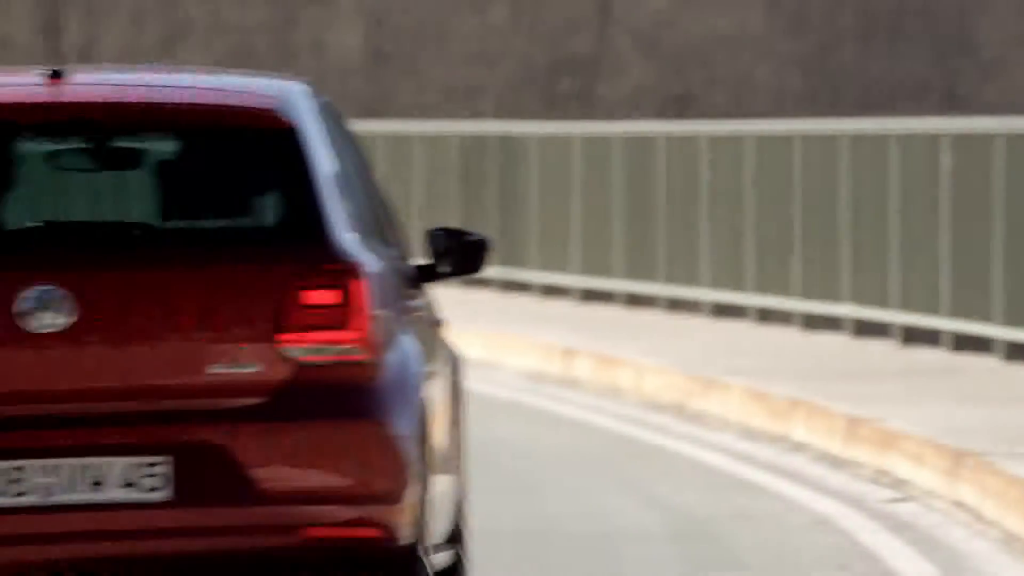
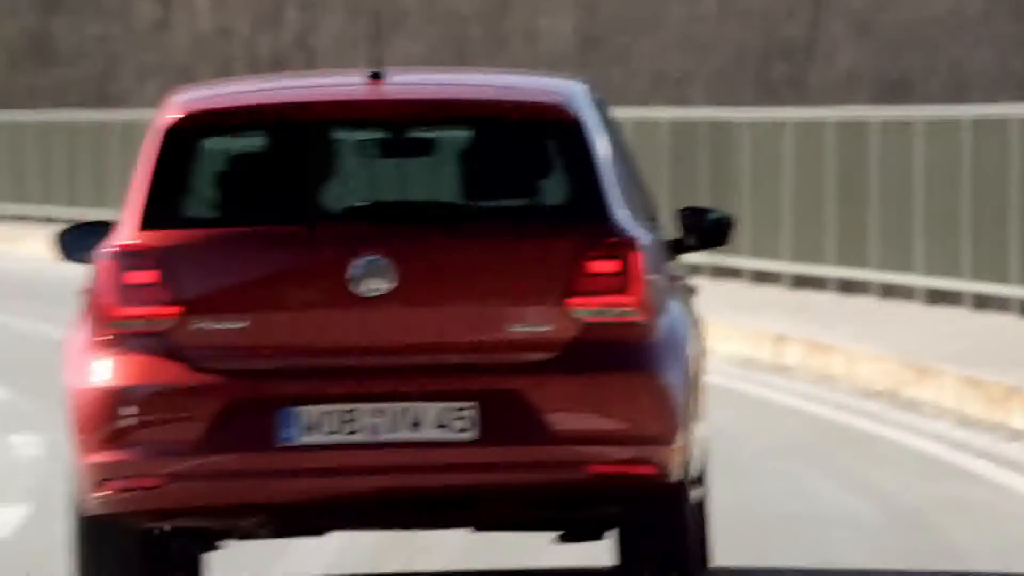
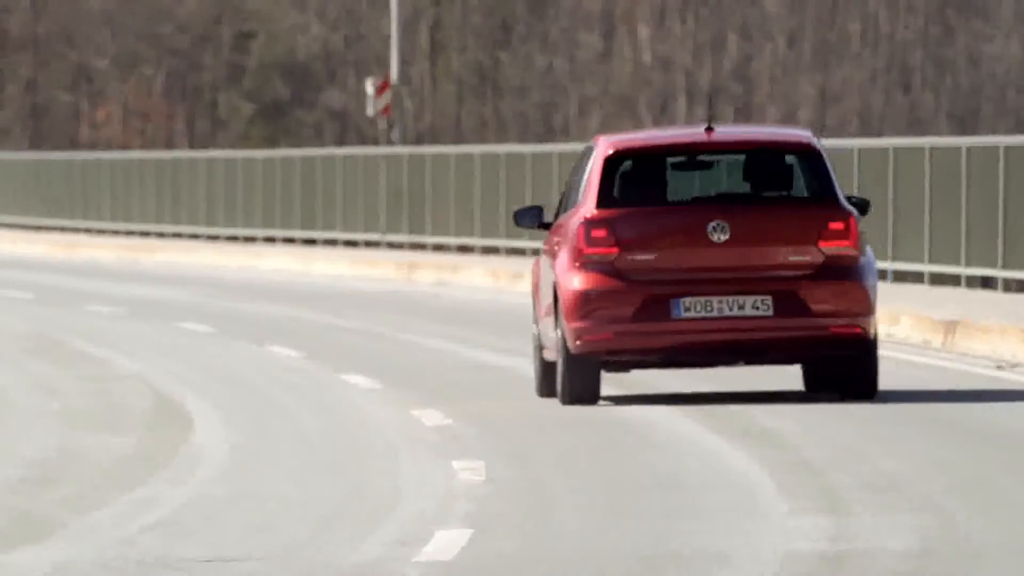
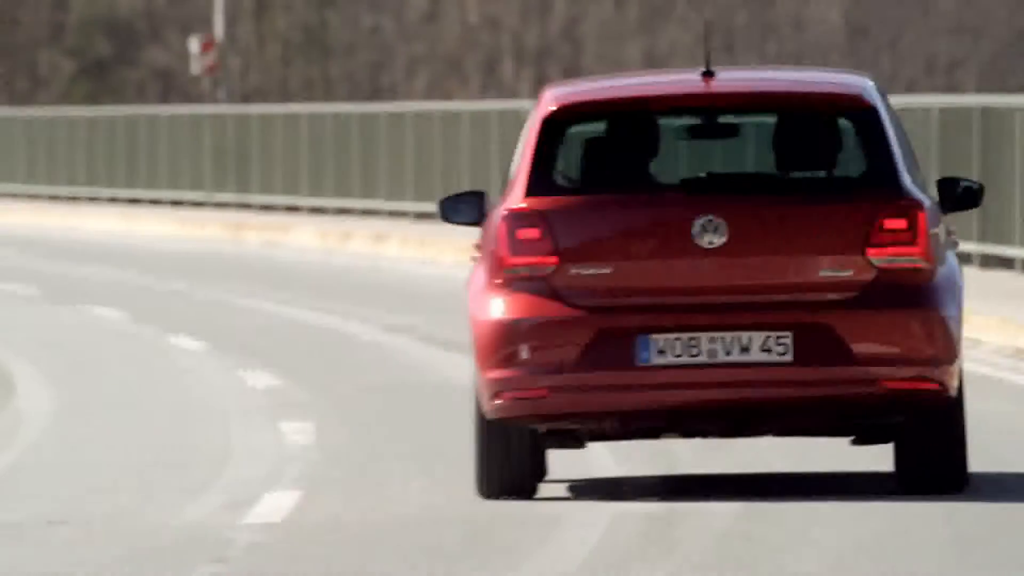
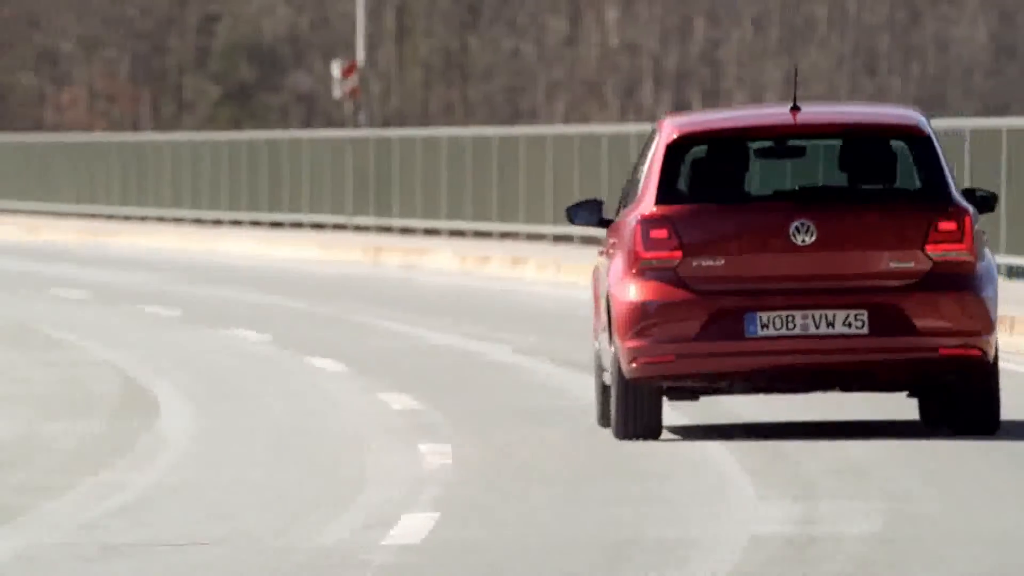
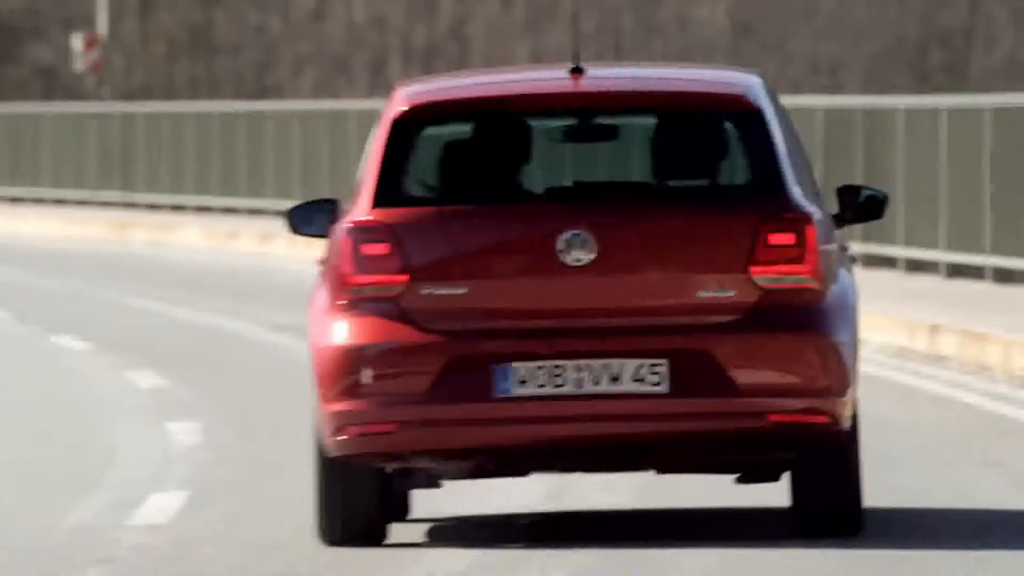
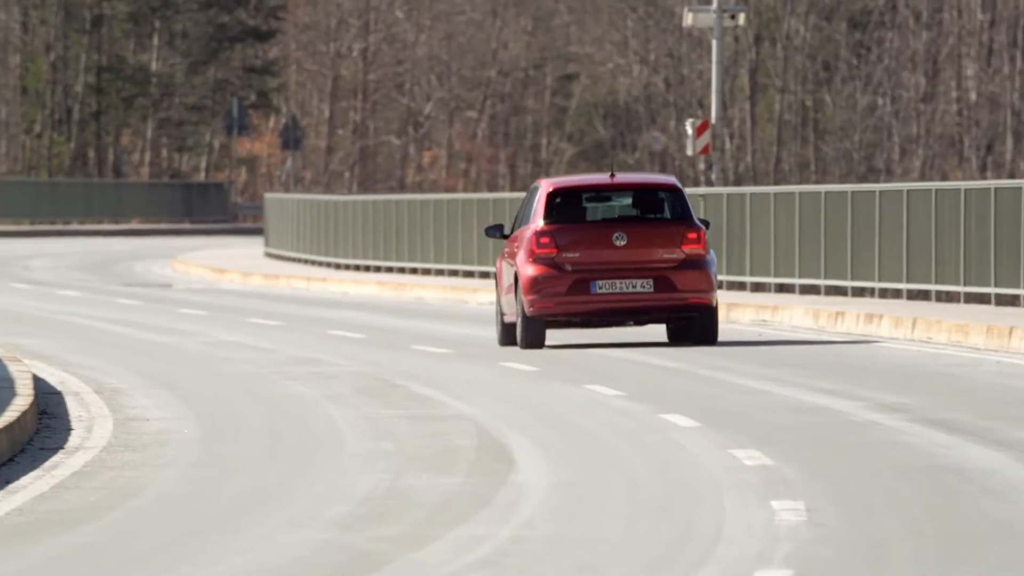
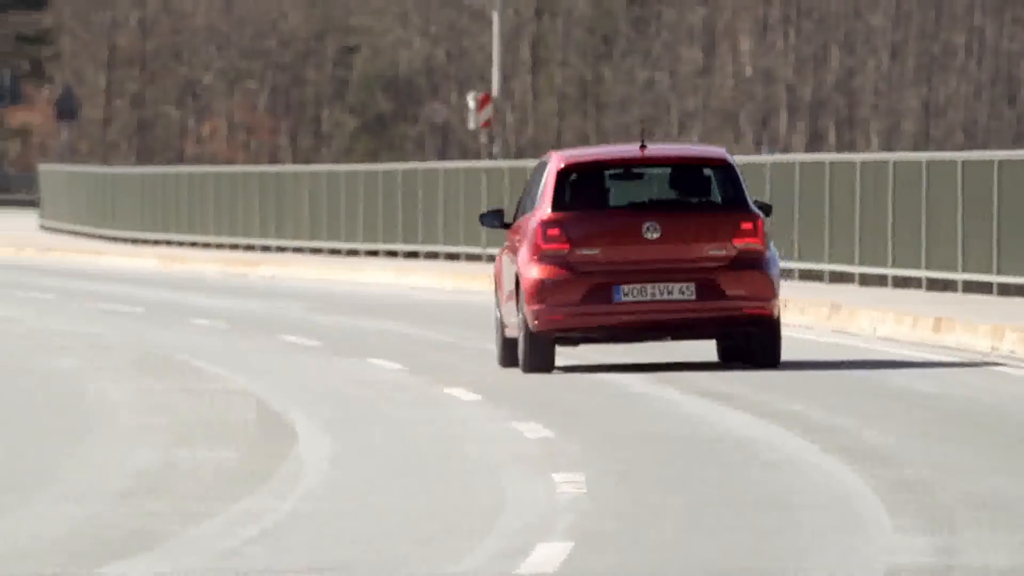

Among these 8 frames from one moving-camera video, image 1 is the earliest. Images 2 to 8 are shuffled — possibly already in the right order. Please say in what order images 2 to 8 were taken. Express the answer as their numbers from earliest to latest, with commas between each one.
2, 6, 4, 5, 3, 8, 7
